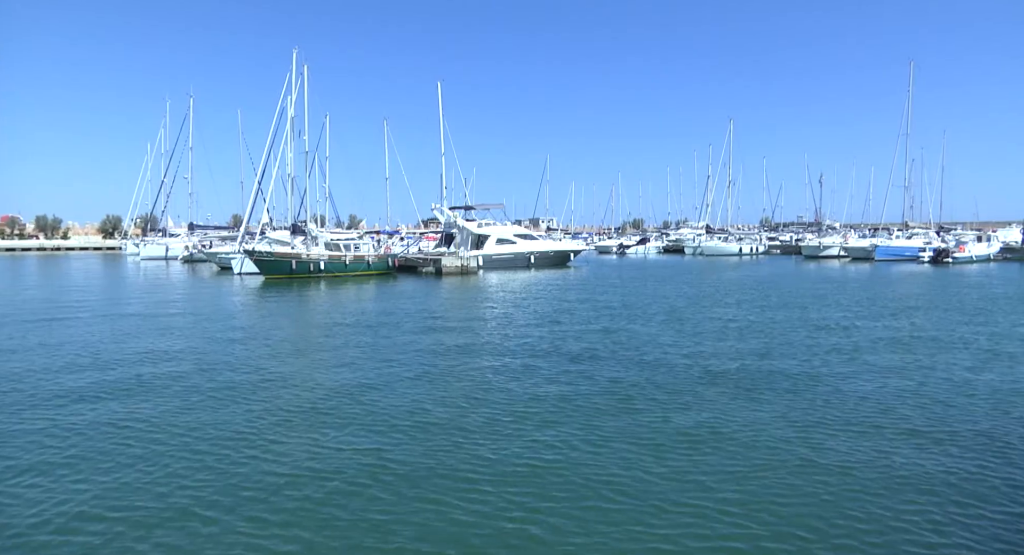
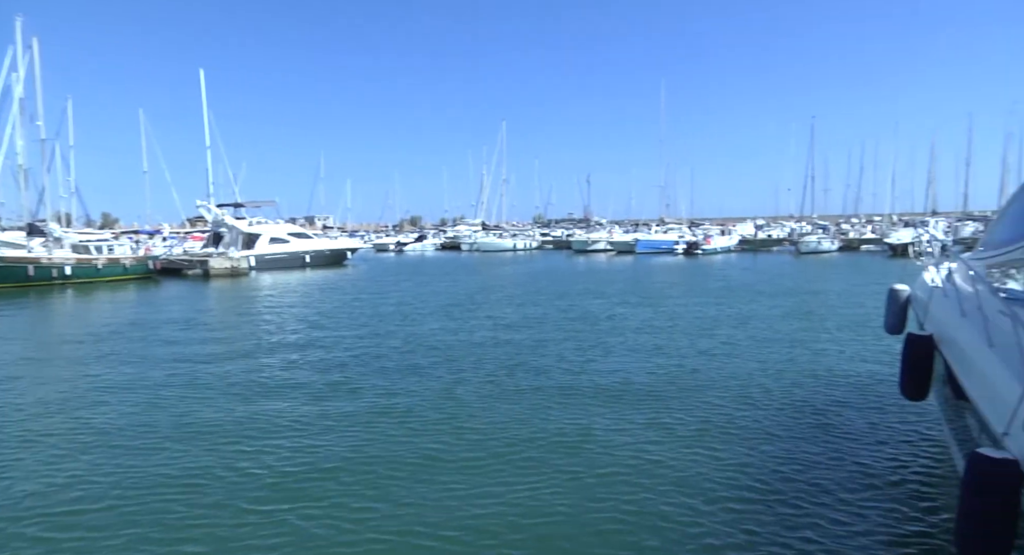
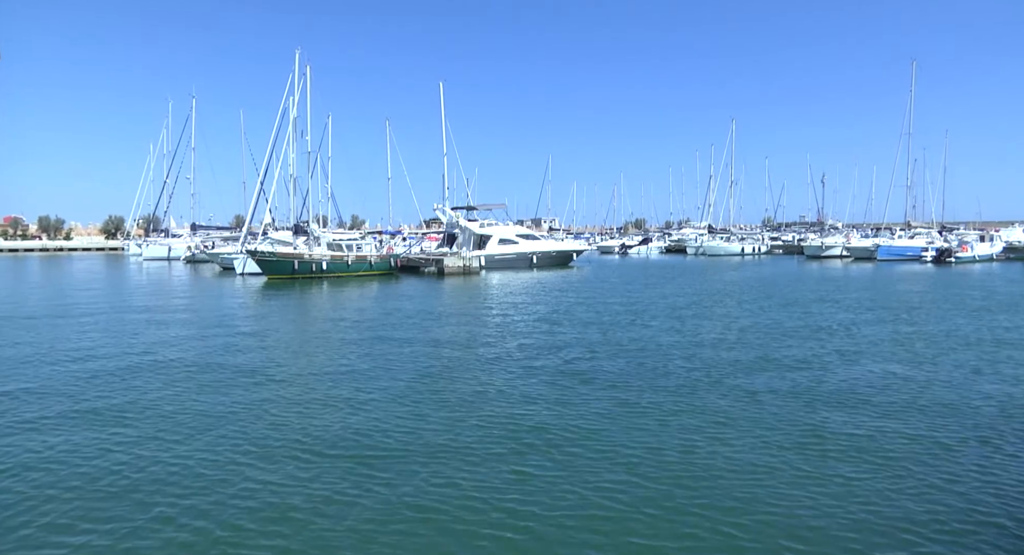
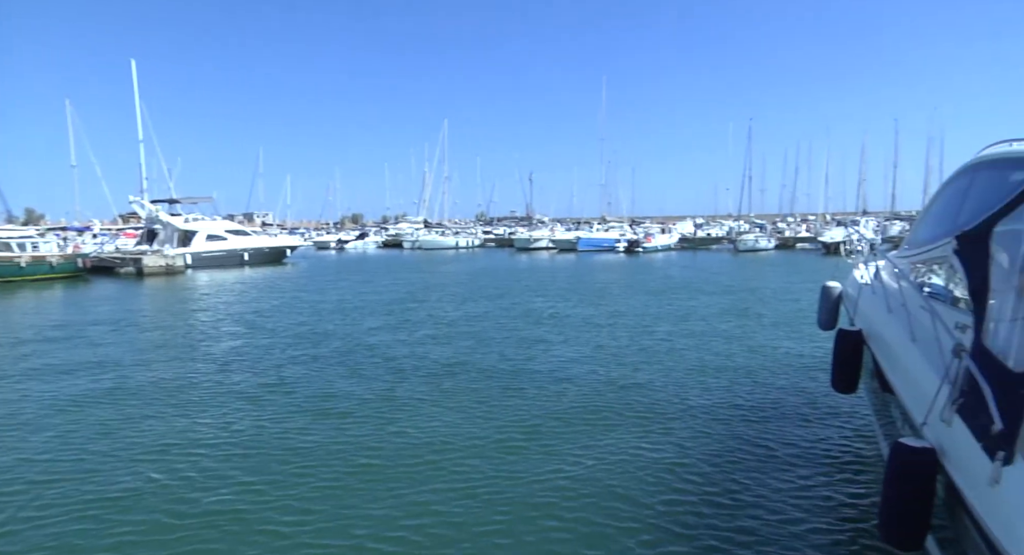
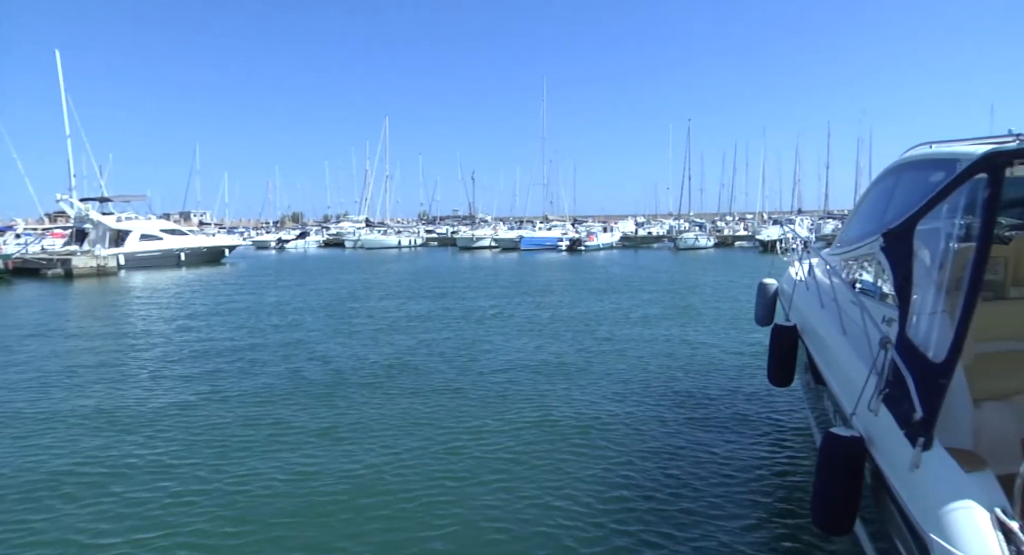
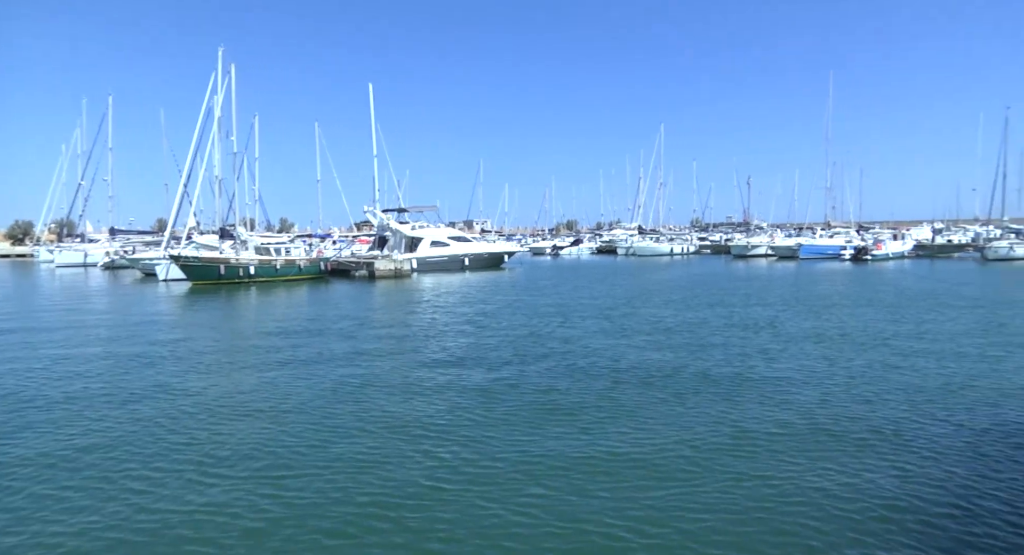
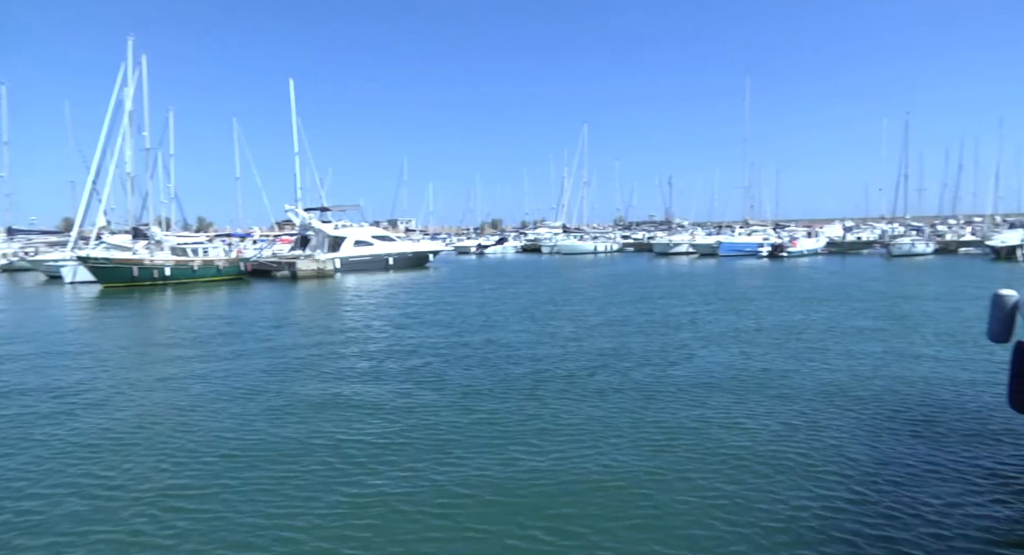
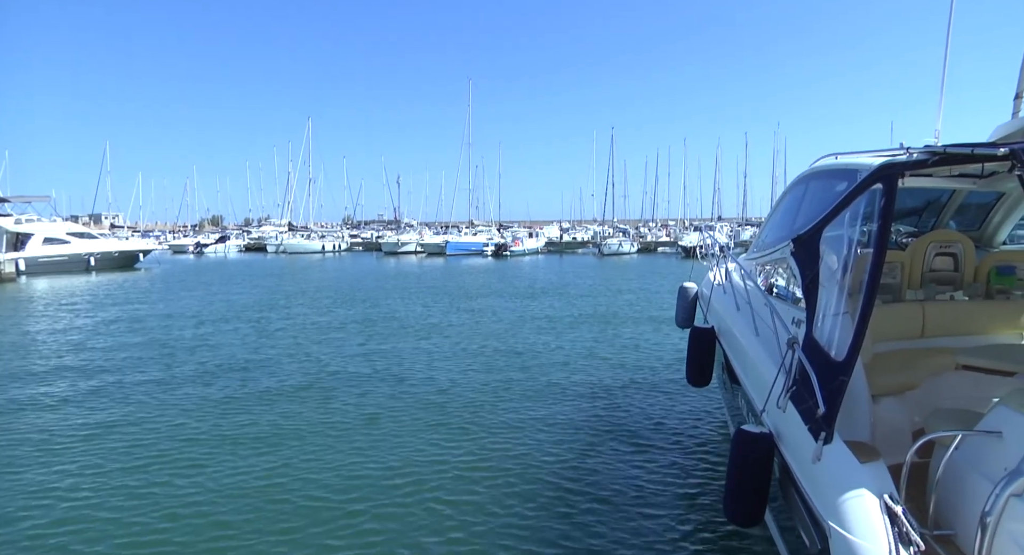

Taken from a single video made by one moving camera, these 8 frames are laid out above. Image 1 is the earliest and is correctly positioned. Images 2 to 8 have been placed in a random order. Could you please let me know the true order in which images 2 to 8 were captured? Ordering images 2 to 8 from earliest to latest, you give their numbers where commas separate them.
3, 6, 7, 2, 4, 5, 8
